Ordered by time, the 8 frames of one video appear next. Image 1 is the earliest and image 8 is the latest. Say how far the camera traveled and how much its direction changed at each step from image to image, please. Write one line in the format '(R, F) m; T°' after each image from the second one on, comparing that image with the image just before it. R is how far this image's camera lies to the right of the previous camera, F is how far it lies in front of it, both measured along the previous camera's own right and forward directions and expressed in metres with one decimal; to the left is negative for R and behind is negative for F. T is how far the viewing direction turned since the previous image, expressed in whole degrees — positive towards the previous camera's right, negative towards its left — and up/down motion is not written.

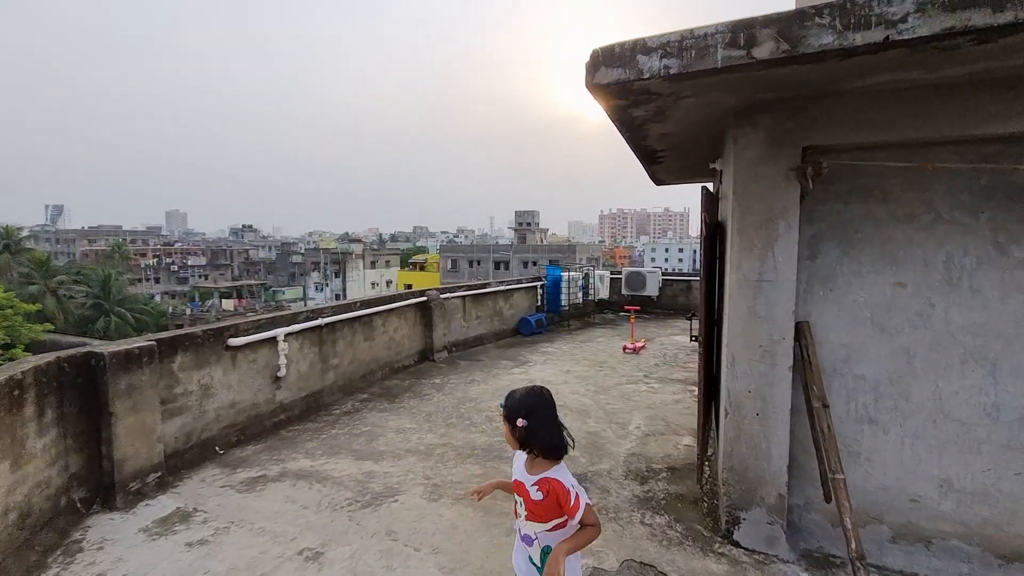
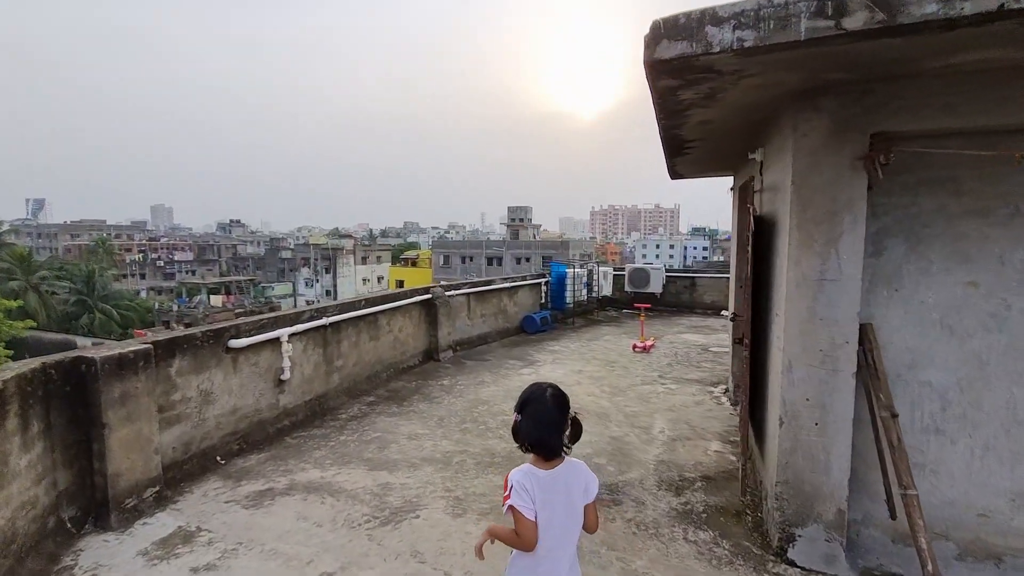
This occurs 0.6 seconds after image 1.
(-0.2, +0.2) m; +1°
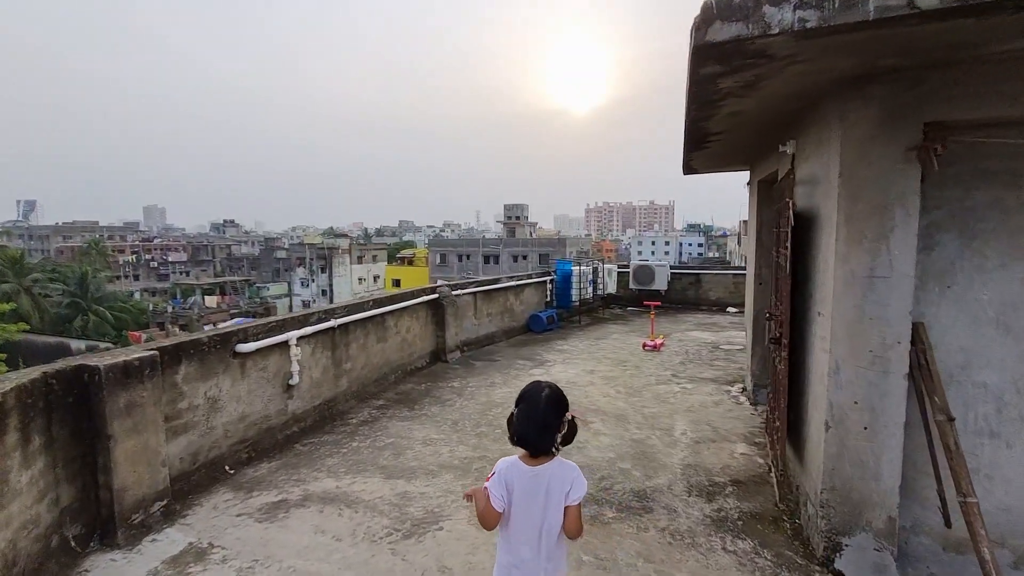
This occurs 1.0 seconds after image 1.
(-0.2, +0.1) m; +1°
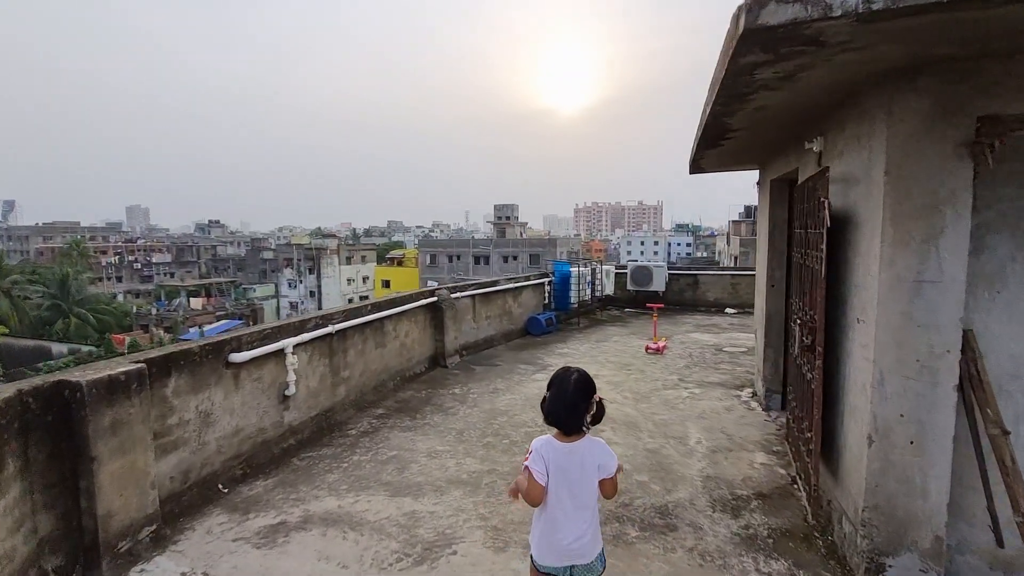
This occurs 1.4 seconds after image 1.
(-0.1, +0.2) m; +1°
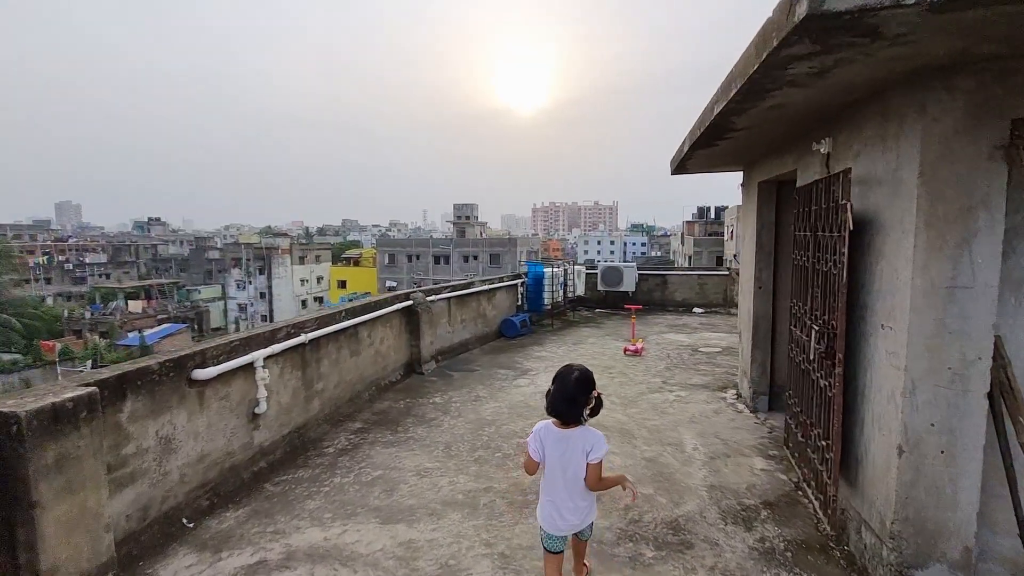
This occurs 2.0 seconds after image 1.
(-0.3, +0.2) m; +5°
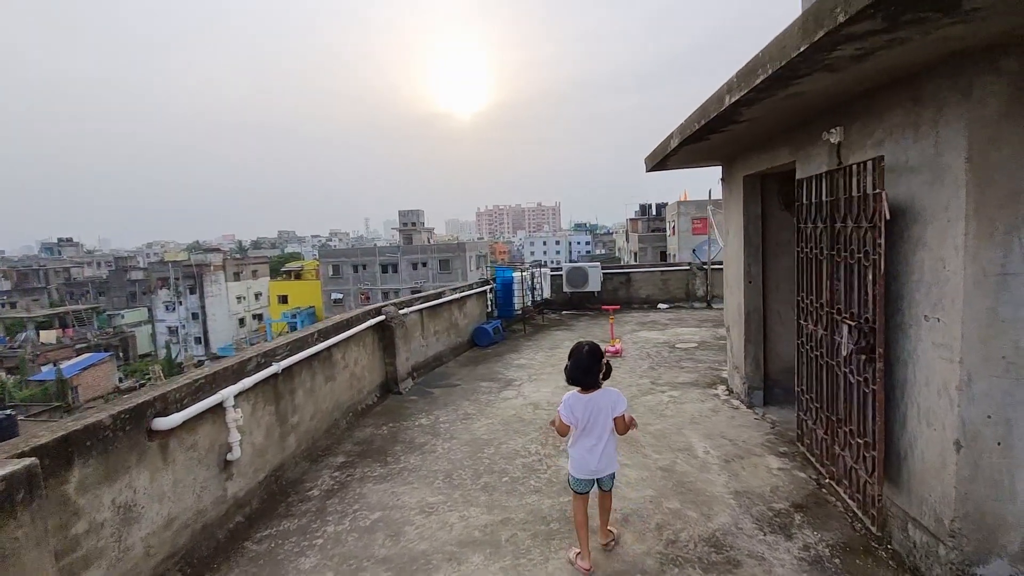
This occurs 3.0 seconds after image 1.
(-0.3, +0.3) m; +6°
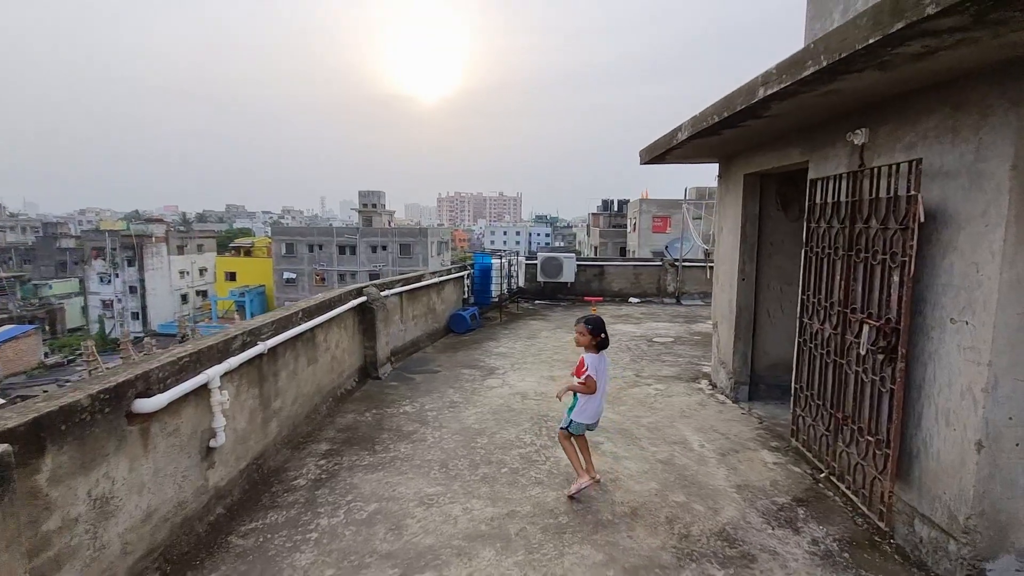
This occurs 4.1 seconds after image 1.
(-0.3, +0.2) m; +5°
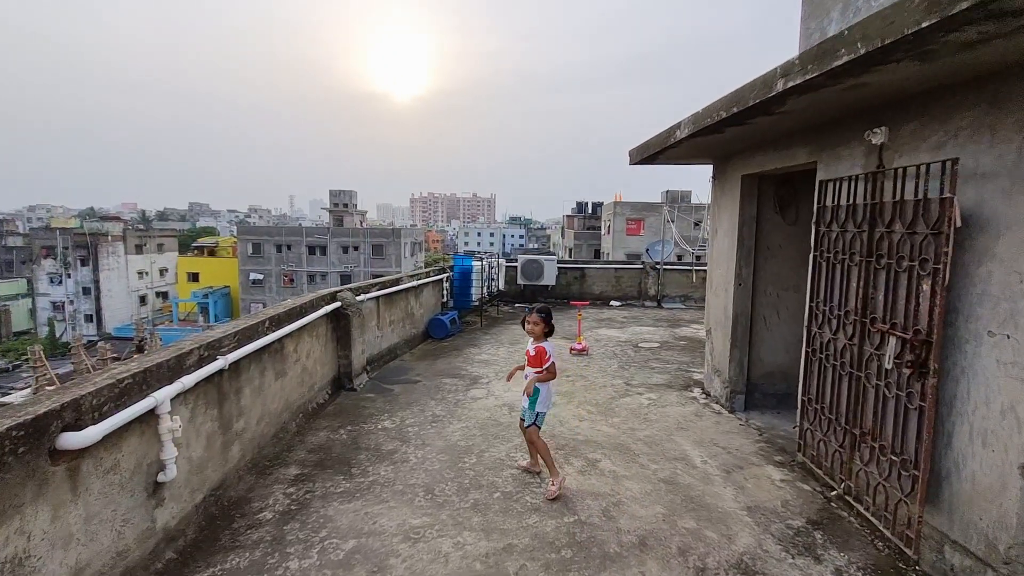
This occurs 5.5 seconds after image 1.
(-0.1, +0.3) m; +3°
